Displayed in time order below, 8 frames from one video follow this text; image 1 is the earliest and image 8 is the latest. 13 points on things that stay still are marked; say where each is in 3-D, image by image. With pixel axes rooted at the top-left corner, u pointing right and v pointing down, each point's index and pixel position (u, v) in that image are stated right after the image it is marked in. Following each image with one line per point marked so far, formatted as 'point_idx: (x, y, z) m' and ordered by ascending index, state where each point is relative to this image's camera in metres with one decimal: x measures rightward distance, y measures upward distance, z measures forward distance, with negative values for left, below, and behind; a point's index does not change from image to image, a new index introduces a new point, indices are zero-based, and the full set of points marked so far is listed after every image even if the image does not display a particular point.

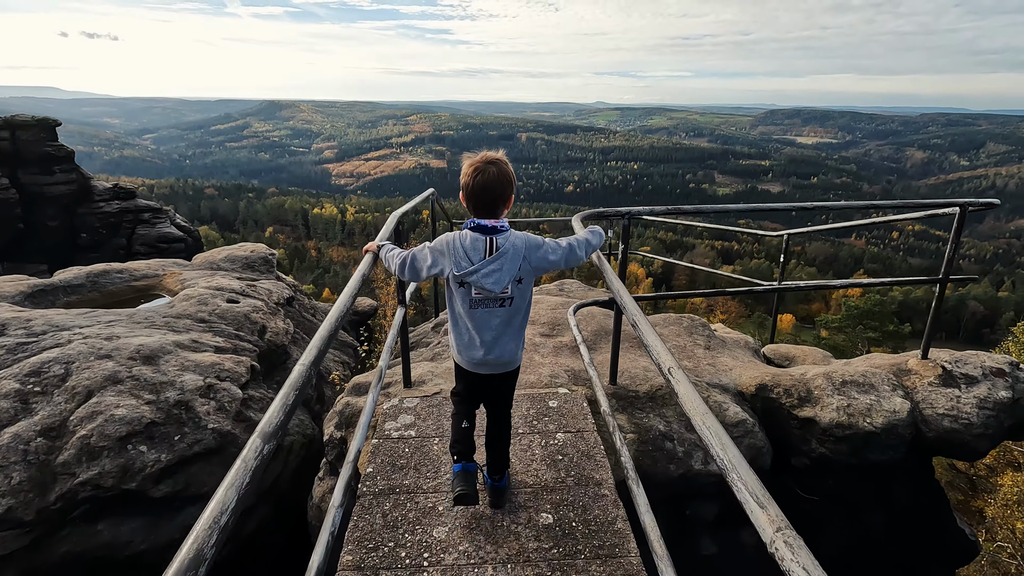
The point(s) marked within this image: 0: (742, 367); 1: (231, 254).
0: (+1.9, -0.6, +4.4) m
1: (-4.5, +0.5, +8.5) m
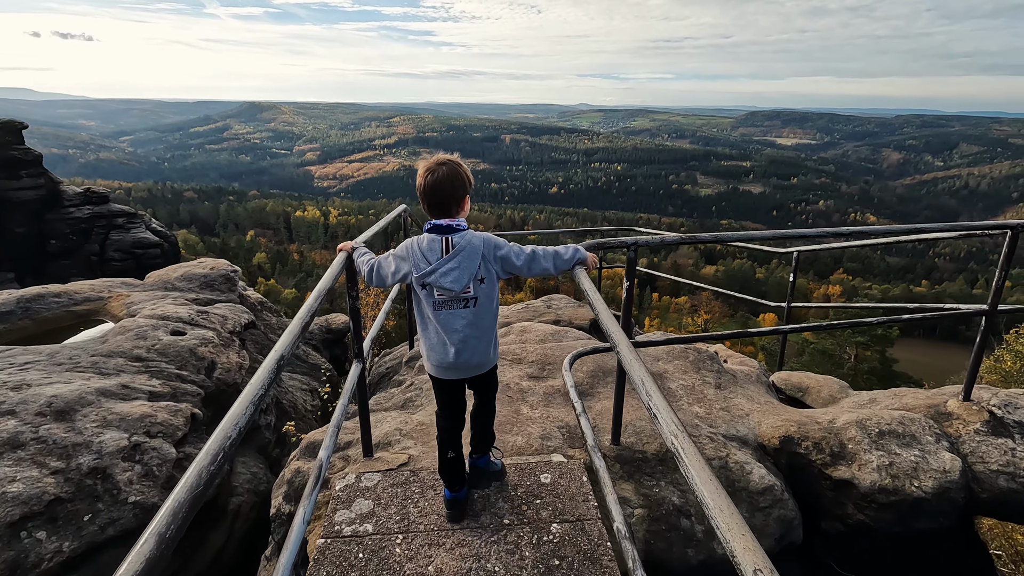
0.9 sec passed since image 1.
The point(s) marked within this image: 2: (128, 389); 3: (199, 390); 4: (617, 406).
0: (+1.8, -0.9, +3.8) m
1: (-4.7, +0.2, +7.8) m
2: (-2.9, -0.8, +4.1) m
3: (-2.6, -0.9, +4.5) m
4: (+0.6, -0.7, +3.1) m
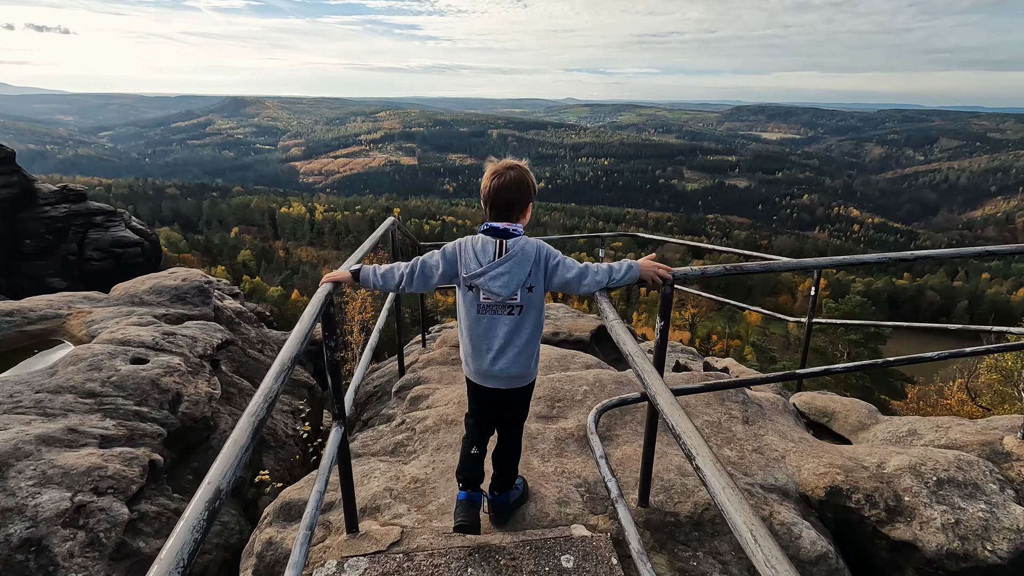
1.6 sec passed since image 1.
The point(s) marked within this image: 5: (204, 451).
0: (+1.8, -1.0, +3.4) m
1: (-4.8, +0.1, +7.2) m
2: (-2.9, -1.0, +3.5) m
3: (-2.6, -1.1, +4.0) m
4: (+0.7, -0.8, +2.6) m
5: (-2.5, -1.3, +4.4) m
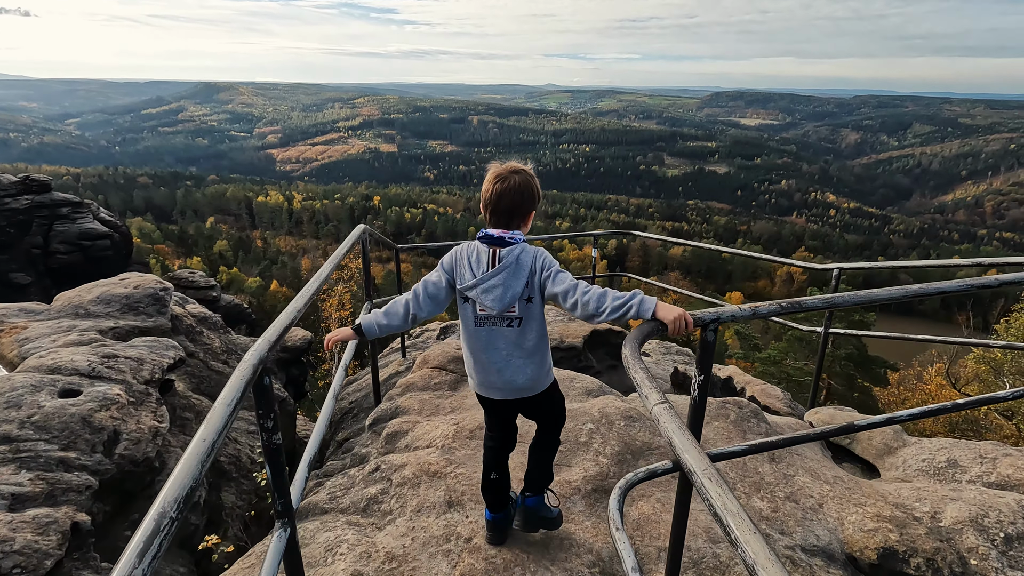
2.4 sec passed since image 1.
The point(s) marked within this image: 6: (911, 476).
0: (+1.8, -1.2, +2.9) m
1: (-4.9, 0.0, +6.5) m
2: (-2.9, -1.1, +2.9) m
3: (-2.7, -1.2, +3.4) m
4: (+0.6, -1.0, +2.1) m
5: (-2.6, -1.5, +3.8) m
6: (+2.7, -1.3, +3.6) m
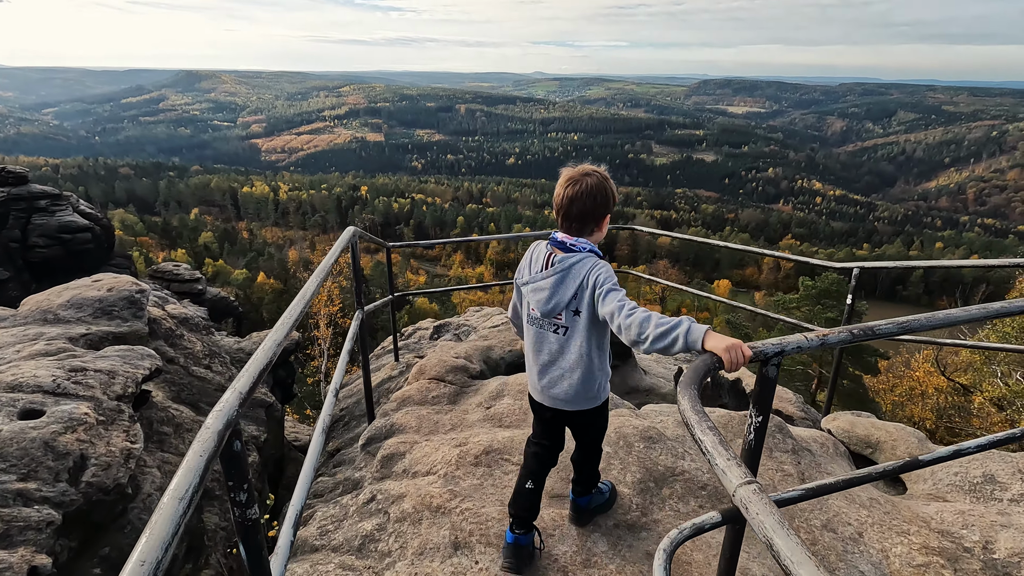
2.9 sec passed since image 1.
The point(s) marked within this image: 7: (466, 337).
0: (+1.8, -1.2, +2.7) m
1: (-4.9, -0.1, +6.1) m
2: (-2.9, -1.2, +2.6) m
3: (-2.6, -1.3, +3.1) m
4: (+0.7, -1.1, +1.9) m
5: (-2.6, -1.5, +3.5) m
6: (+2.7, -1.3, +3.3) m
7: (-0.6, -0.7, +7.1) m
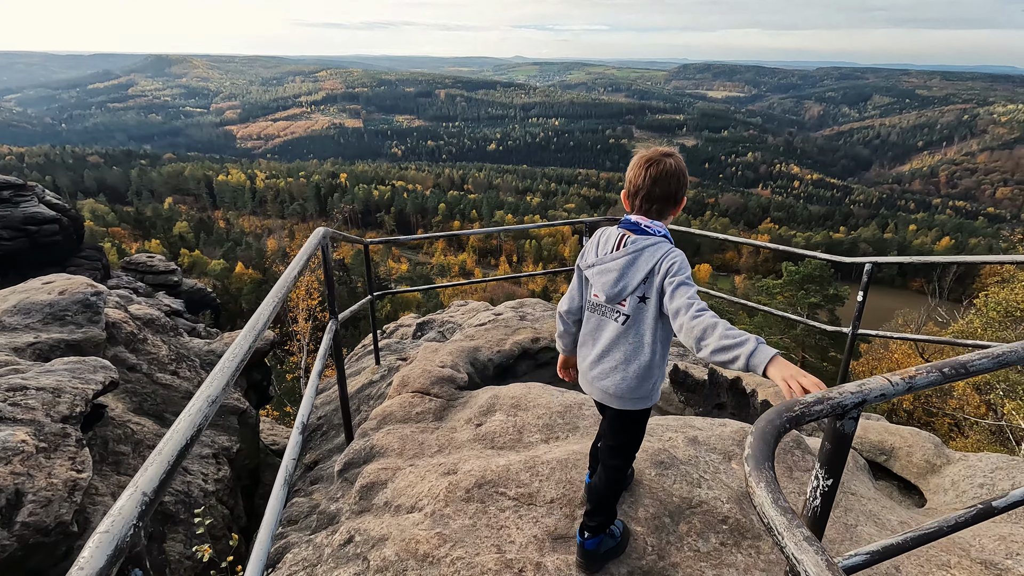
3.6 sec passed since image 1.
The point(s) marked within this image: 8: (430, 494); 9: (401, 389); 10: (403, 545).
0: (+1.8, -1.2, +2.4) m
1: (-5.1, -0.1, +5.6) m
2: (-2.9, -1.3, +2.2) m
3: (-2.6, -1.4, +2.7) m
4: (+0.7, -1.1, +1.6) m
5: (-2.6, -1.6, +3.1) m
6: (+2.7, -1.3, +3.1) m
7: (-0.8, -0.6, +6.7) m
8: (-0.4, -1.0, +2.6) m
9: (-0.8, -0.7, +3.7) m
10: (-0.5, -1.1, +2.3) m
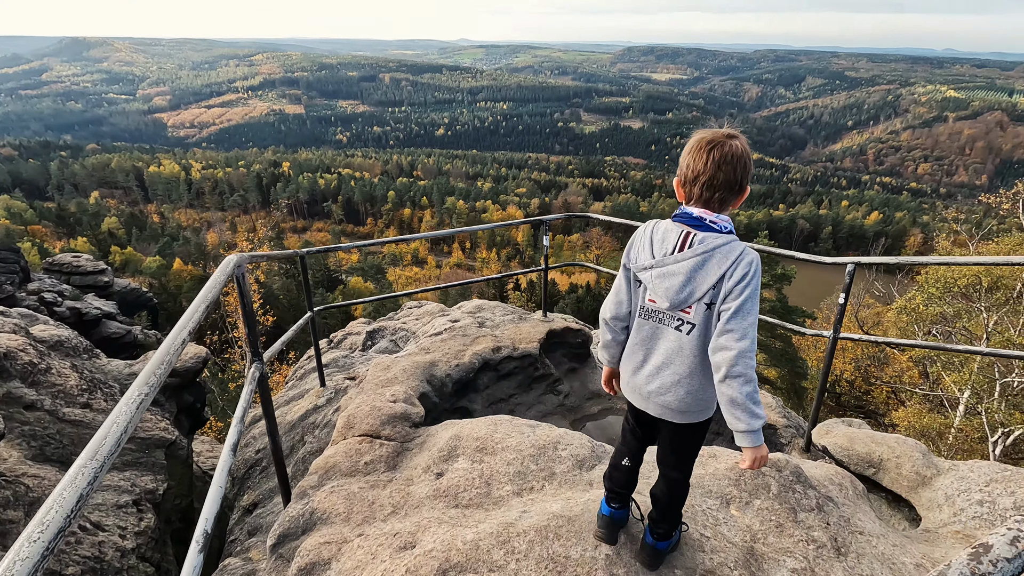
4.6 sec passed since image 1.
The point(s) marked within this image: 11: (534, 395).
0: (+1.7, -1.3, +2.1) m
1: (-5.5, -0.4, +4.7) m
2: (-2.9, -1.6, +1.5) m
3: (-2.7, -1.6, +2.0) m
4: (+0.7, -1.3, +1.2) m
5: (-2.7, -1.8, +2.4) m
6: (+2.5, -1.3, +2.9) m
7: (-1.3, -0.7, +6.2) m
8: (-0.5, -1.2, +2.1) m
9: (-1.0, -0.9, +3.2) m
10: (-0.6, -1.3, +1.8) m
11: (+0.2, -1.1, +5.7) m
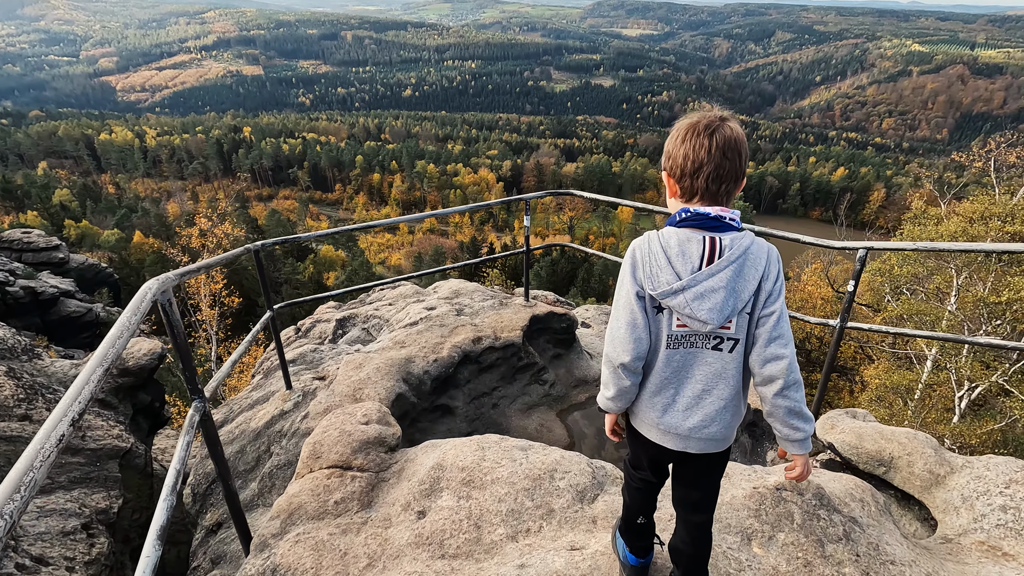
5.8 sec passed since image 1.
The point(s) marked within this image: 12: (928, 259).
0: (+1.7, -1.4, +1.9) m
1: (-5.6, -0.5, +4.1) m
2: (-2.9, -1.8, +1.1) m
3: (-2.7, -1.8, +1.6) m
4: (+0.8, -1.4, +0.9) m
5: (-2.7, -2.0, +2.0) m
6: (+2.5, -1.3, +2.7) m
7: (-1.5, -0.5, +5.8) m
8: (-0.5, -1.3, +1.8) m
9: (-1.1, -0.9, +2.8) m
10: (-0.5, -1.4, +1.5) m
11: (+0.1, -1.0, +5.4) m
12: (+11.2, +0.8, +14.4) m
